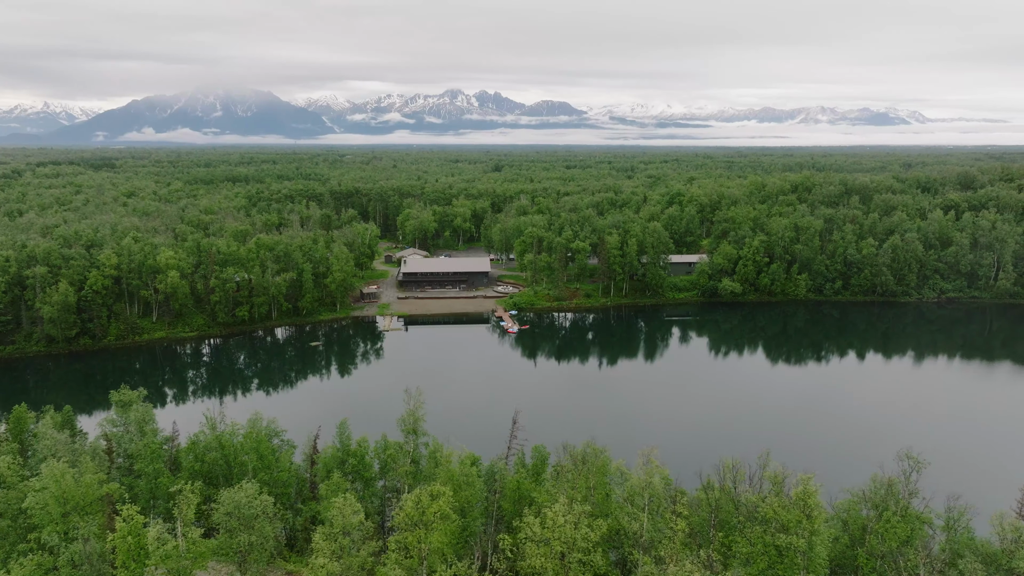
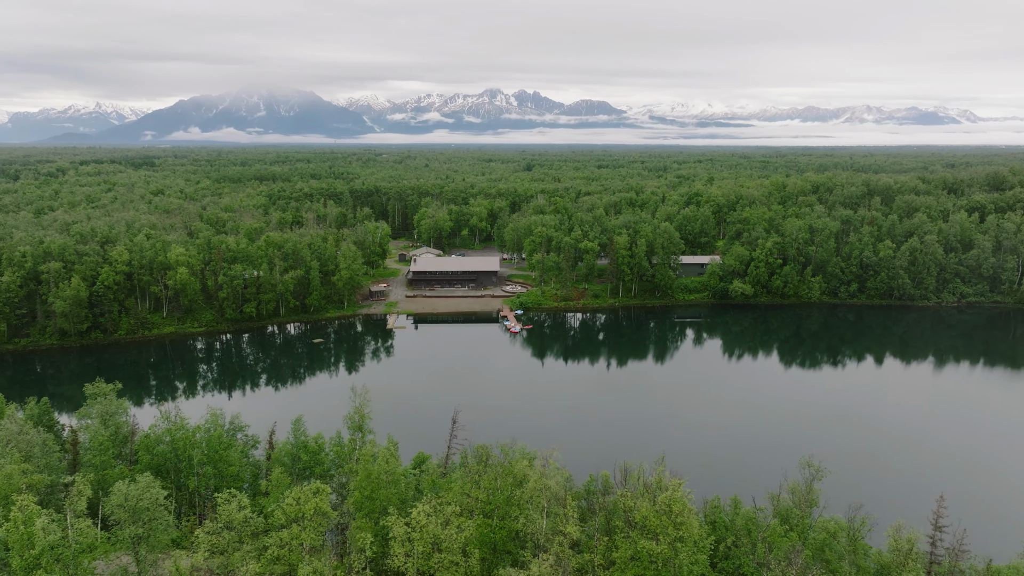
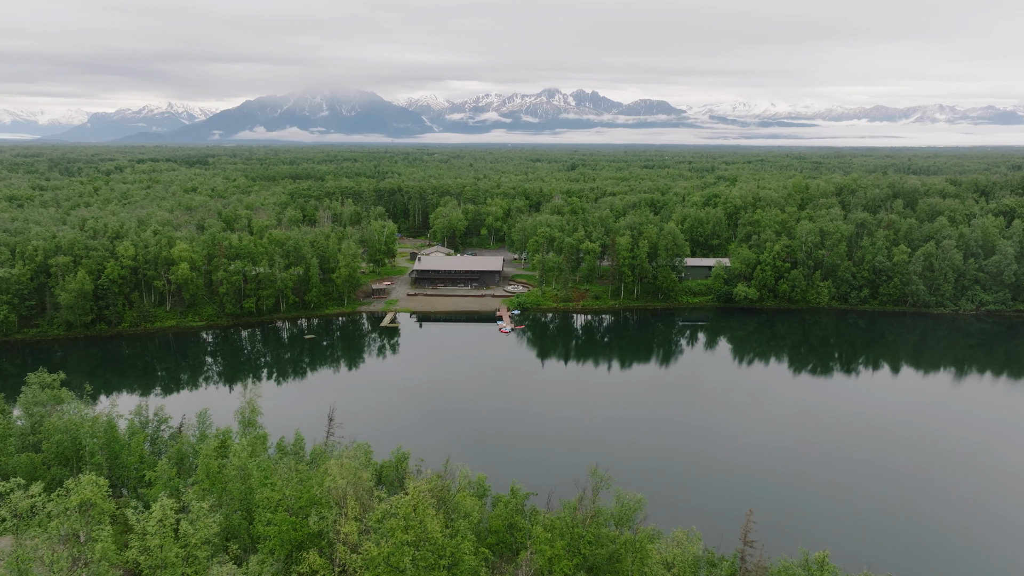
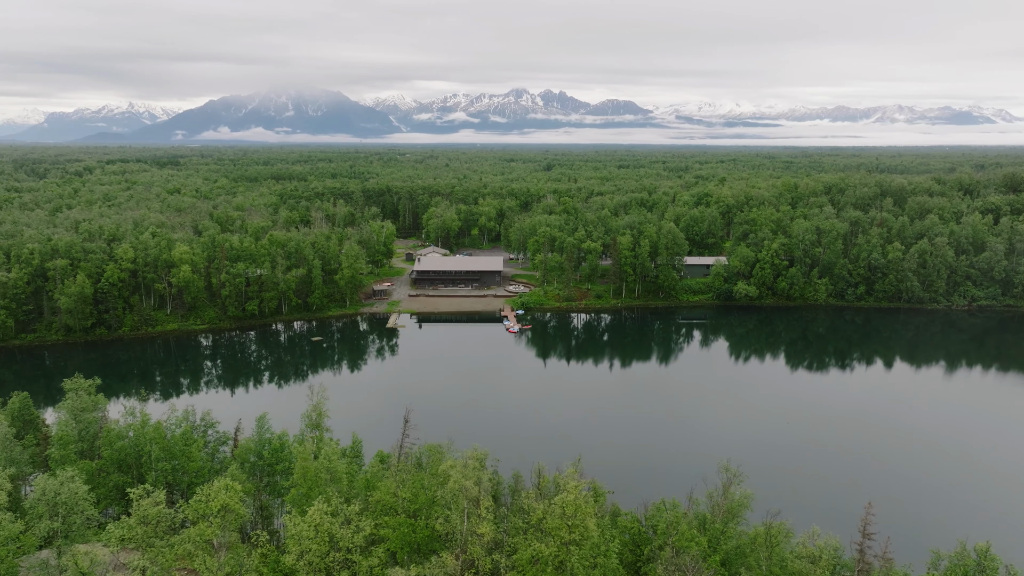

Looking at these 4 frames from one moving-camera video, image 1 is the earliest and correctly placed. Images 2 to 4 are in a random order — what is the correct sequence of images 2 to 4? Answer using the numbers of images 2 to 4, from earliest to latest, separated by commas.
2, 4, 3
